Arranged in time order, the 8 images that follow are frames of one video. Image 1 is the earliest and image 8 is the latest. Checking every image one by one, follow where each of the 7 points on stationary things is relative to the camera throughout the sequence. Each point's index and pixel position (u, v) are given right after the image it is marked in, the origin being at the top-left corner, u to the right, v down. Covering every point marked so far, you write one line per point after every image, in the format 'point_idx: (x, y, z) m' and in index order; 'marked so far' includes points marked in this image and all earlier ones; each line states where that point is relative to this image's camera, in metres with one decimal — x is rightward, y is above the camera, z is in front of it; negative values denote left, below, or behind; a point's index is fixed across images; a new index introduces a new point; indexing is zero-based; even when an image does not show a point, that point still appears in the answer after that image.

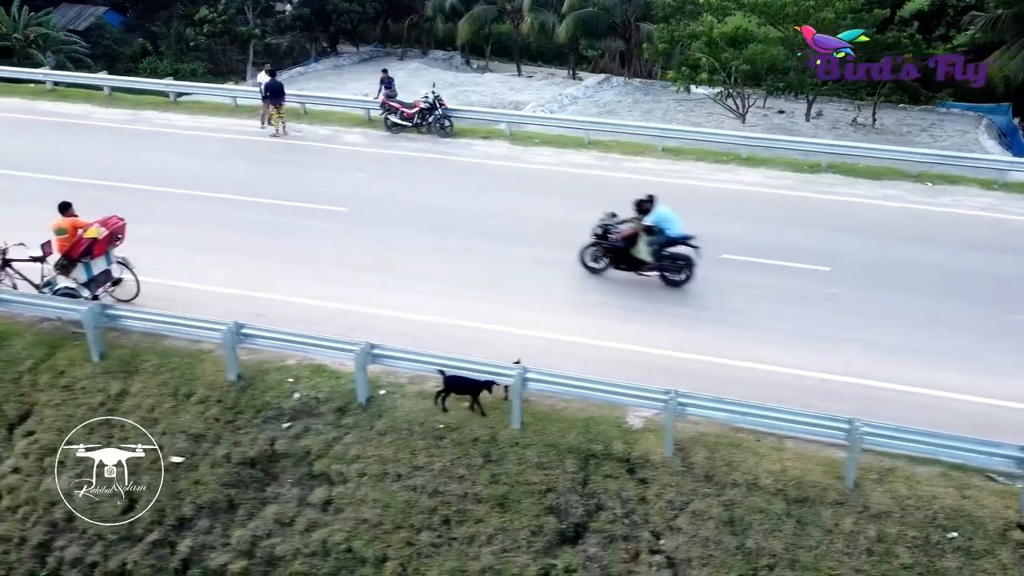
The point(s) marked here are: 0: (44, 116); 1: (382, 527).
0: (-8.5, +3.2, +15.1) m
1: (-1.0, -1.9, +6.4) m
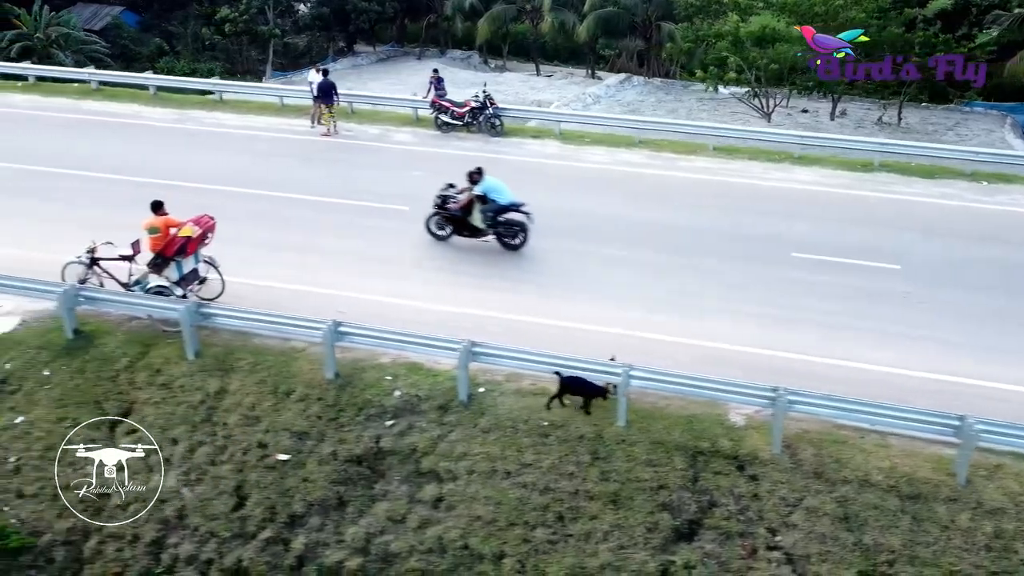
0: (-7.6, +3.2, +15.1) m
1: (-0.1, -1.8, +6.4) m
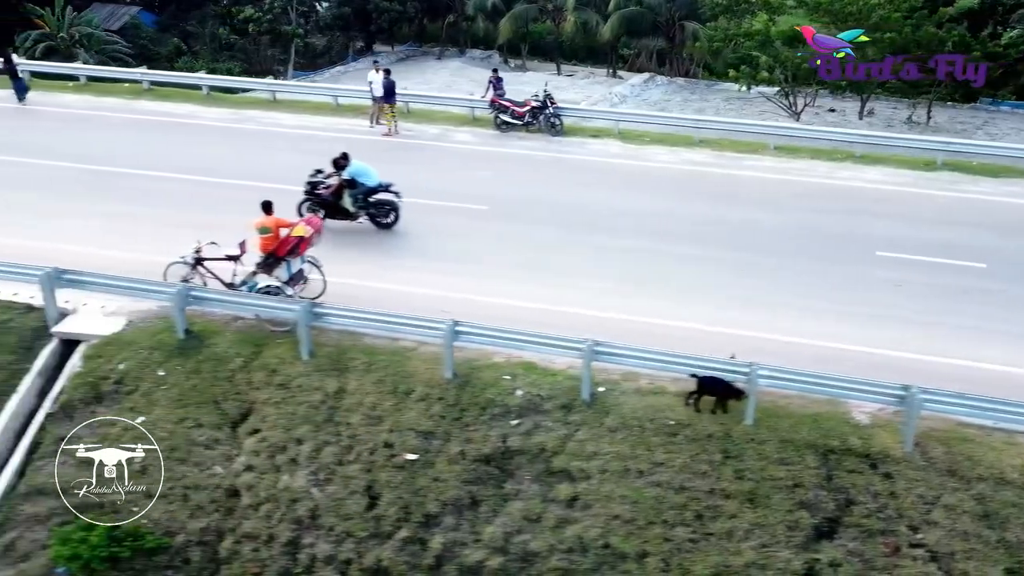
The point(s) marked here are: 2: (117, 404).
0: (-6.6, +3.2, +15.1) m
1: (+1.0, -1.8, +6.4) m
2: (-3.6, -1.0, +7.5) m
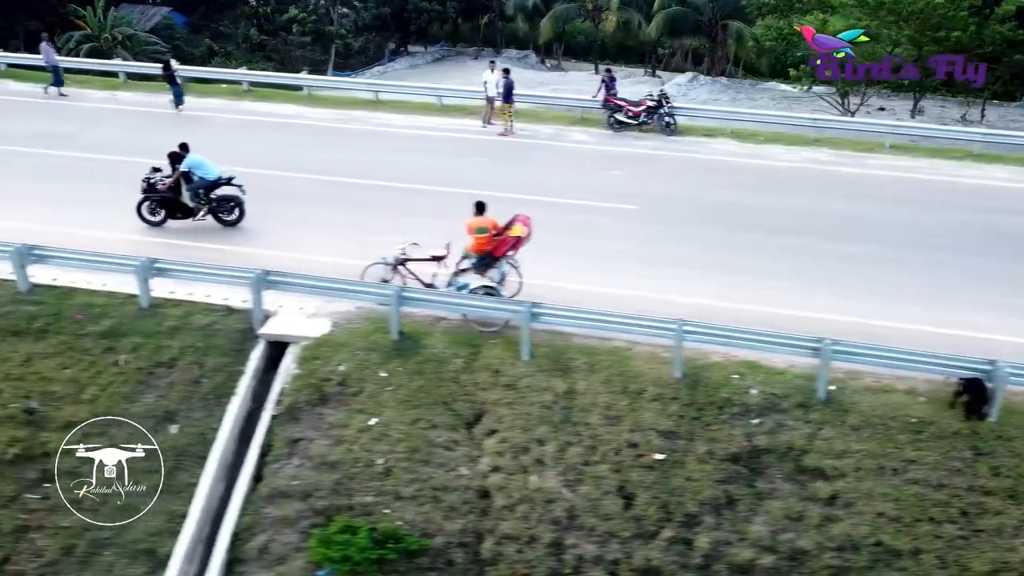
0: (-4.6, +3.1, +15.0) m
1: (+3.1, -1.8, +6.5) m
2: (-1.5, -1.1, +7.5) m
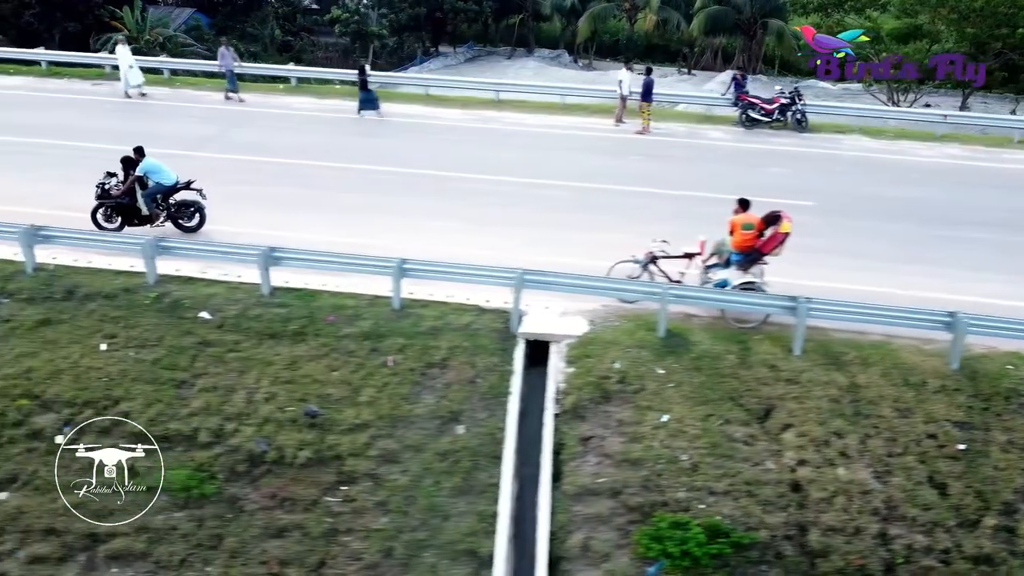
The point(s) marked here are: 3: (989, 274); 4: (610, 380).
0: (-2.3, +3.1, +14.9) m
1: (+5.7, -1.7, +6.6) m
2: (+1.1, -1.0, +7.5) m
3: (+5.6, +0.2, +10.0) m
4: (+0.9, -0.8, +7.6) m
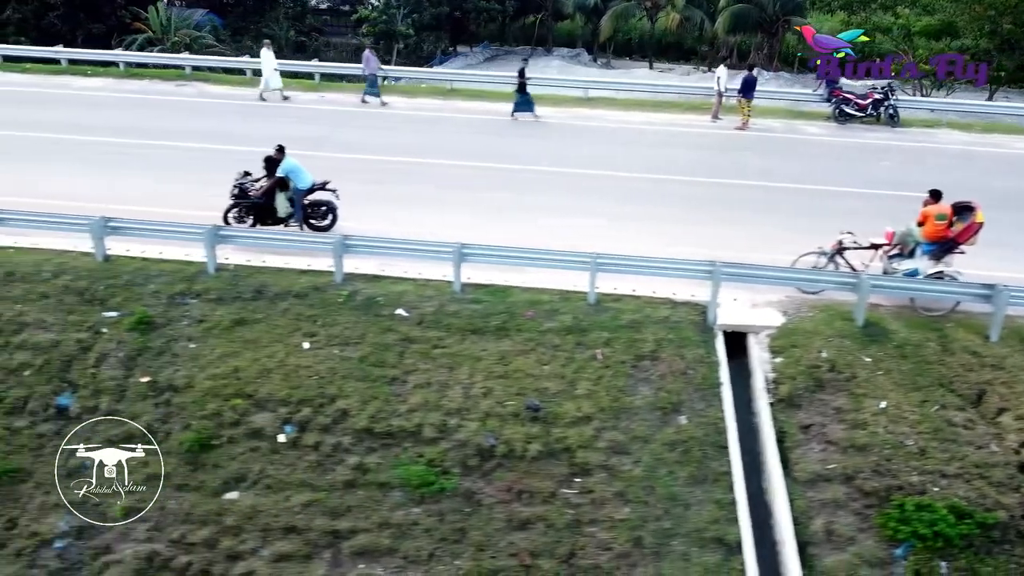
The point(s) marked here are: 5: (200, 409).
0: (-0.6, +3.2, +15.0) m
1: (+7.7, -1.6, +6.9) m
2: (+3.1, -0.9, +7.7) m
3: (+7.5, +0.3, +10.3) m
4: (+2.9, -0.8, +7.8) m
5: (-2.9, -1.1, +7.7) m
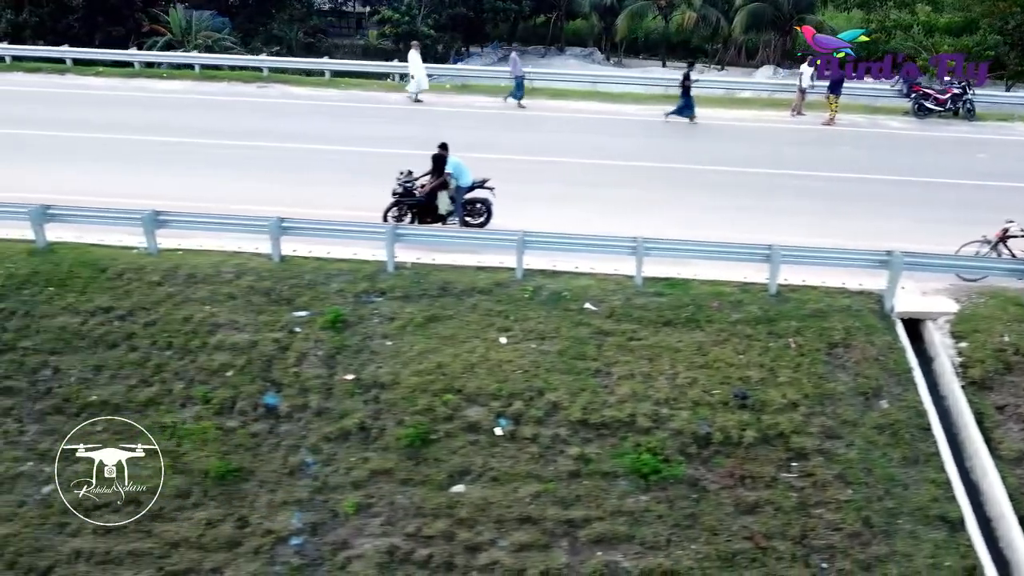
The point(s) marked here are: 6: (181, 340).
0: (+1.0, +3.2, +15.2) m
1: (+9.7, -1.4, +7.4) m
2: (+5.0, -0.8, +8.0) m
3: (+9.3, +0.5, +10.8) m
4: (+4.9, -0.6, +8.1) m
5: (-1.0, -1.1, +7.8) m
6: (-3.3, -0.5, +8.3) m
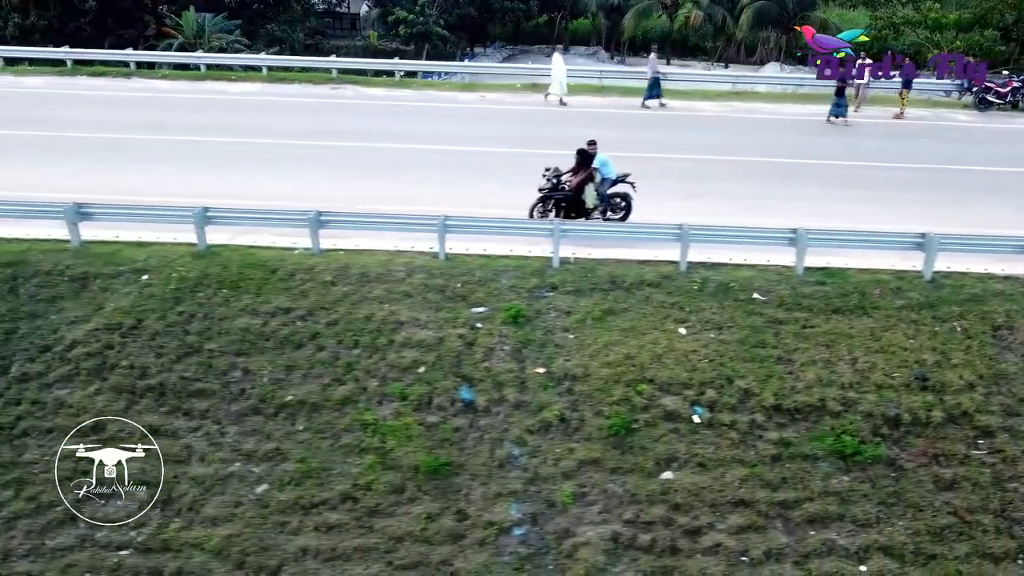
0: (+2.4, +3.3, +15.4) m
1: (+11.6, -1.1, +8.1) m
2: (+6.9, -0.6, +8.4) m
3: (+11.0, +0.8, +11.4) m
4: (+6.7, -0.4, +8.6) m
5: (+0.9, -1.0, +7.9) m
6: (-1.5, -0.5, +8.3) m
